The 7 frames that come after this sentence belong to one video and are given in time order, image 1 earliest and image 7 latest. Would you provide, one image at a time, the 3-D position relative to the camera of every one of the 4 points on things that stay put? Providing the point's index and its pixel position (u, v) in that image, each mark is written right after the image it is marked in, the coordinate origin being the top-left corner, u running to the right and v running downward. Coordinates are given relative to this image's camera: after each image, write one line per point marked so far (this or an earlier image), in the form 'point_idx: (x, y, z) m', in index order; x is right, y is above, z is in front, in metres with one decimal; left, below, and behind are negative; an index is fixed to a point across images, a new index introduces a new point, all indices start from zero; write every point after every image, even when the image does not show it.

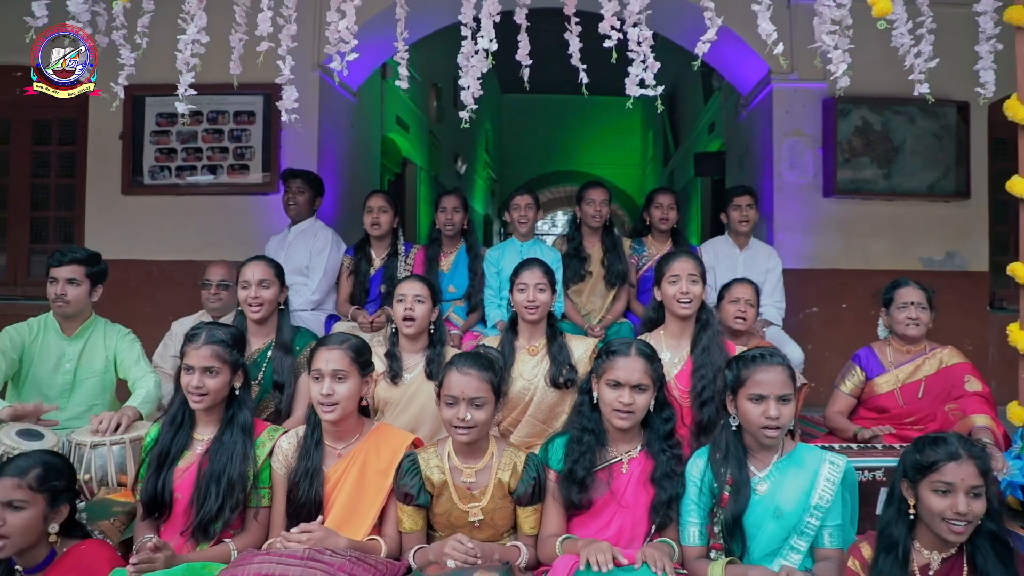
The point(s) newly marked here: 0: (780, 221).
0: (+2.2, +0.5, +5.4) m
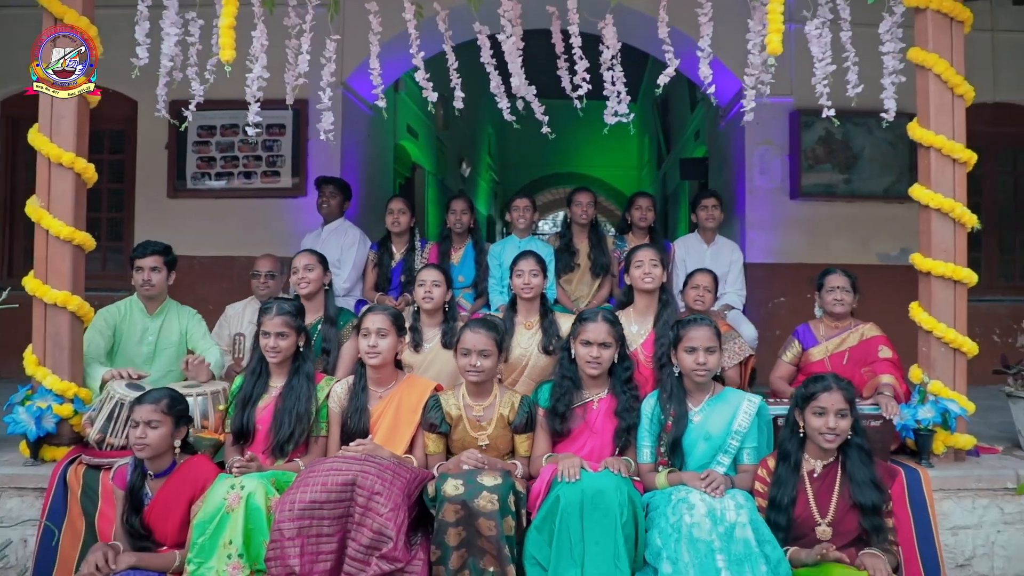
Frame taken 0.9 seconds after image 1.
0: (+2.2, +0.6, +6.1) m
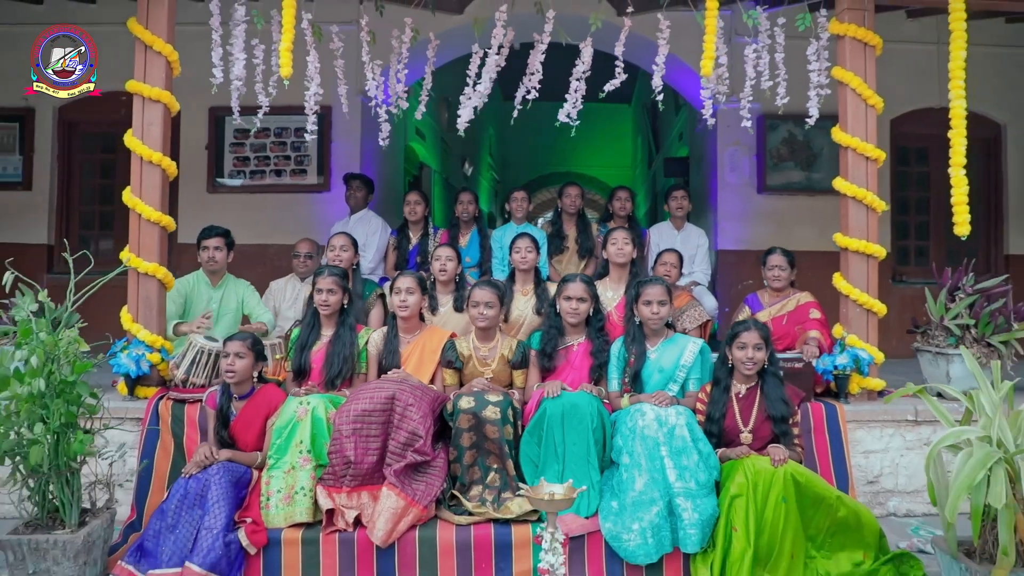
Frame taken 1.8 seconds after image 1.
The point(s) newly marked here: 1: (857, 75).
0: (+2.2, +0.8, +7.0) m
1: (+2.3, +1.4, +4.5) m
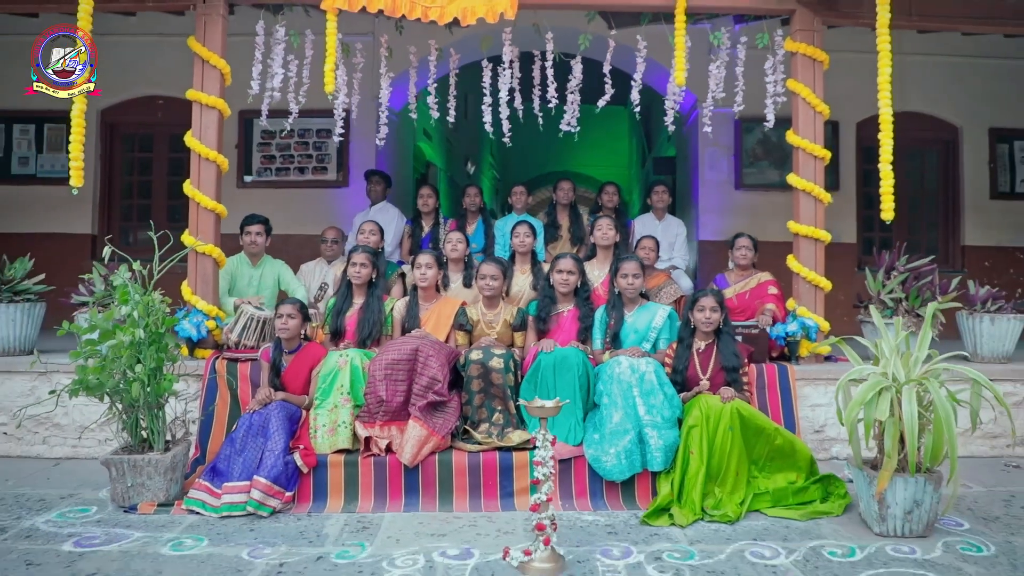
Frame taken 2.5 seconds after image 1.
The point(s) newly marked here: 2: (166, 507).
0: (+2.2, +0.9, +7.8) m
1: (+2.3, +1.6, +5.3) m
2: (-2.0, -1.3, +3.9) m
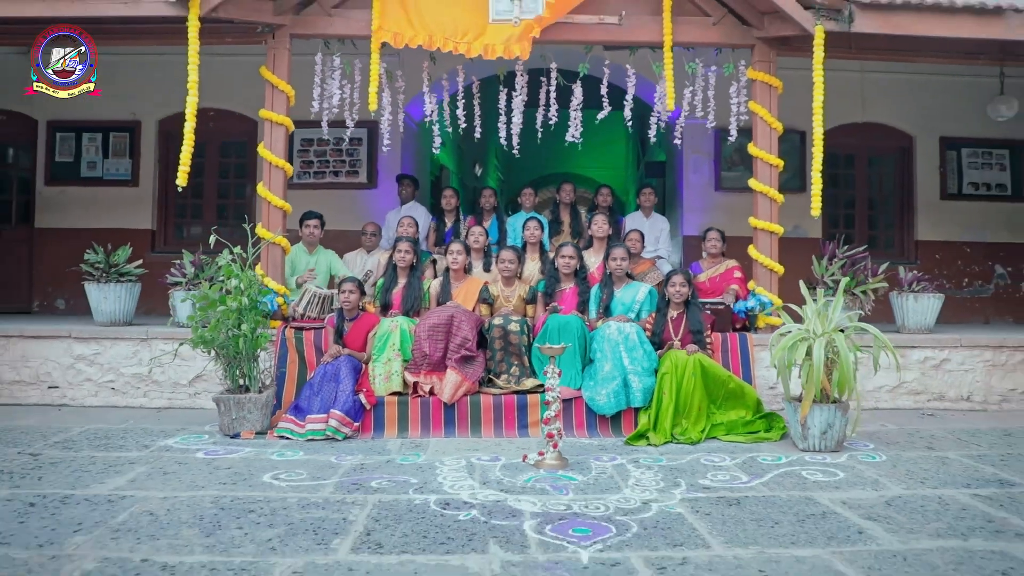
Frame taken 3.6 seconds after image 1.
0: (+2.3, +1.1, +9.0) m
1: (+2.4, +1.7, +6.4) m
2: (-1.9, -1.1, +5.1) m
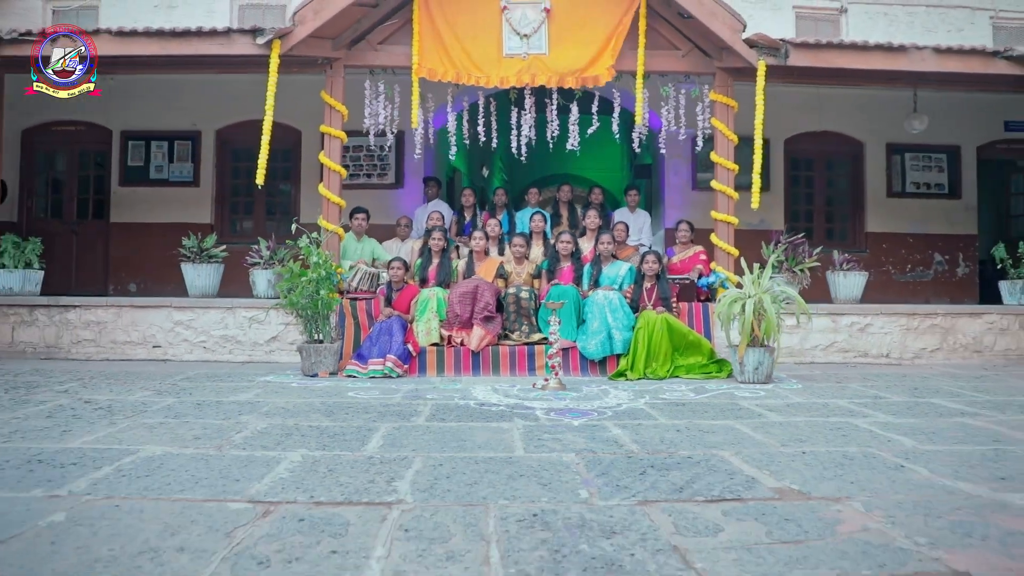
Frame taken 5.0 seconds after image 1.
0: (+2.4, +1.3, +10.6) m
1: (+2.5, +2.0, +8.0) m
2: (-1.8, -0.9, +6.7) m
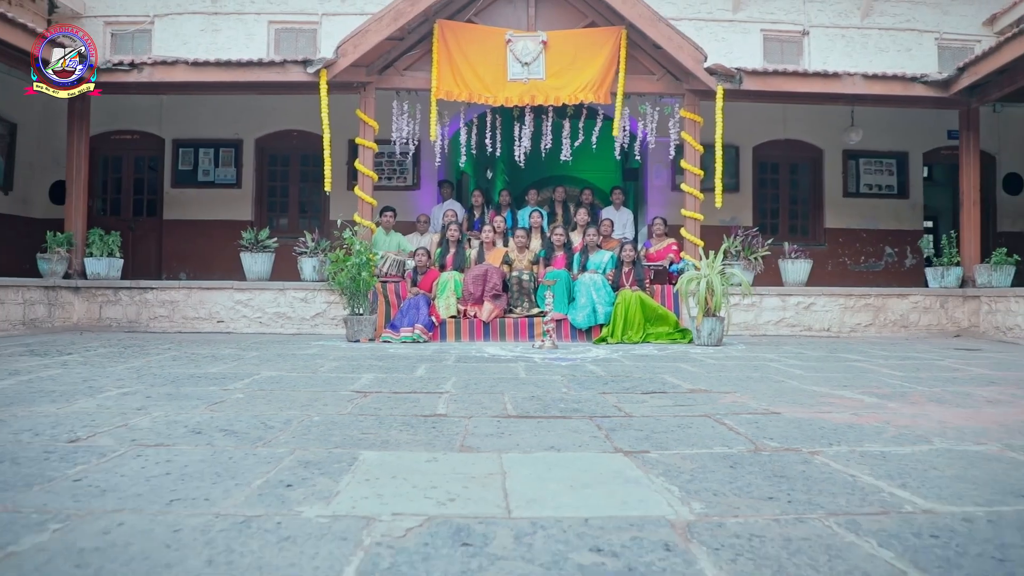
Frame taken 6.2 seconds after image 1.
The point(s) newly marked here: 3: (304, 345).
0: (+2.4, +1.5, +12.2) m
1: (+2.6, +2.2, +9.7) m
2: (-1.7, -0.6, +8.3) m
3: (-2.4, -0.7, +7.7) m
